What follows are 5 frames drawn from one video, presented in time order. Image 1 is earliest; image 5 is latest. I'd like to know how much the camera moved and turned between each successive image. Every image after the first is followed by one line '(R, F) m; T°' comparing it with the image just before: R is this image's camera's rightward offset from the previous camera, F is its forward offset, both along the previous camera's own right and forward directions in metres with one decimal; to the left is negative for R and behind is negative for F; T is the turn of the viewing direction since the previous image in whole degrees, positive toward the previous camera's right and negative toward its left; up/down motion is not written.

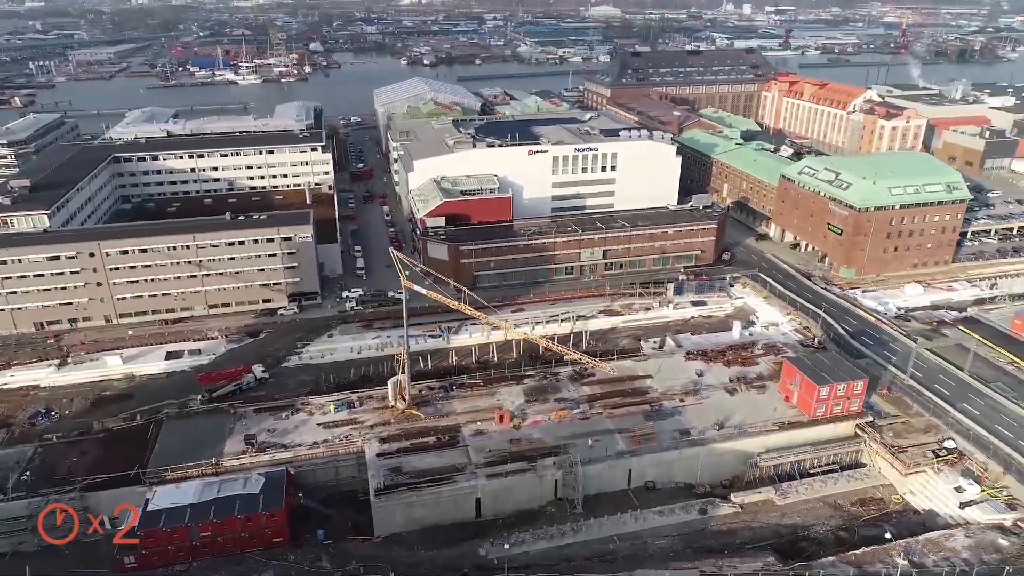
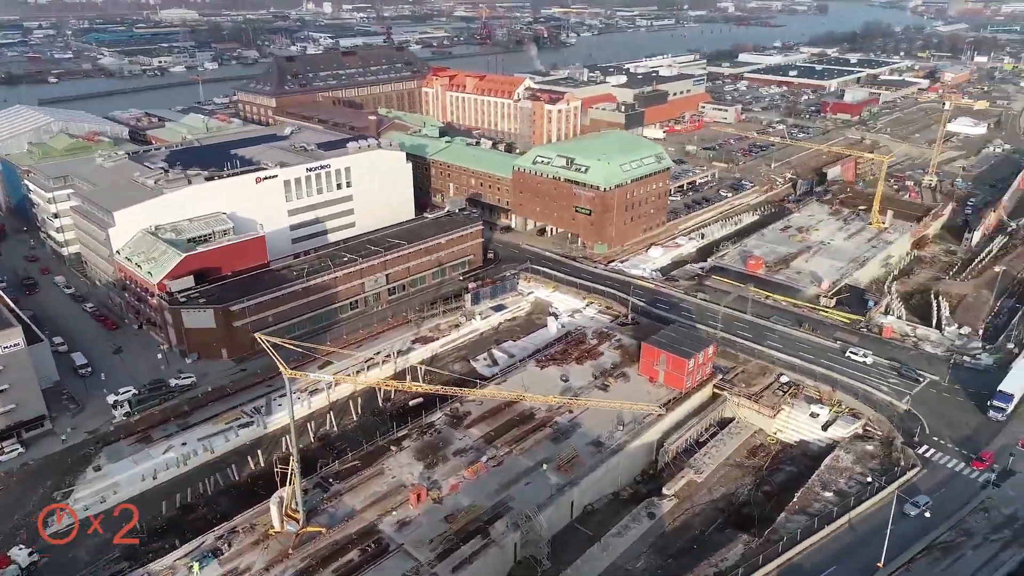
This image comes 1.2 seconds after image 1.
(-7.8, +5.6) m; +29°
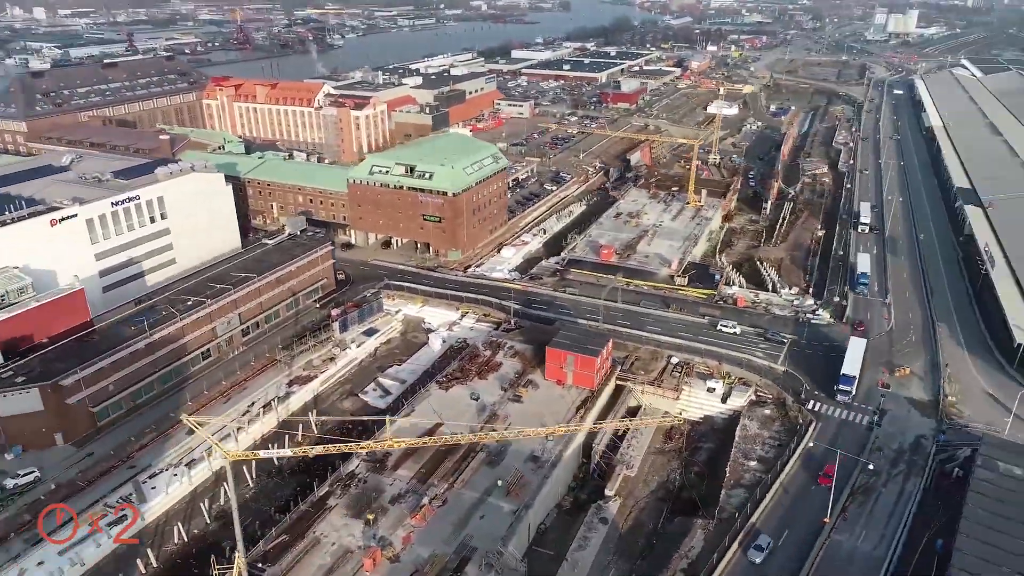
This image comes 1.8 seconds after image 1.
(-4.4, +2.2) m; +17°
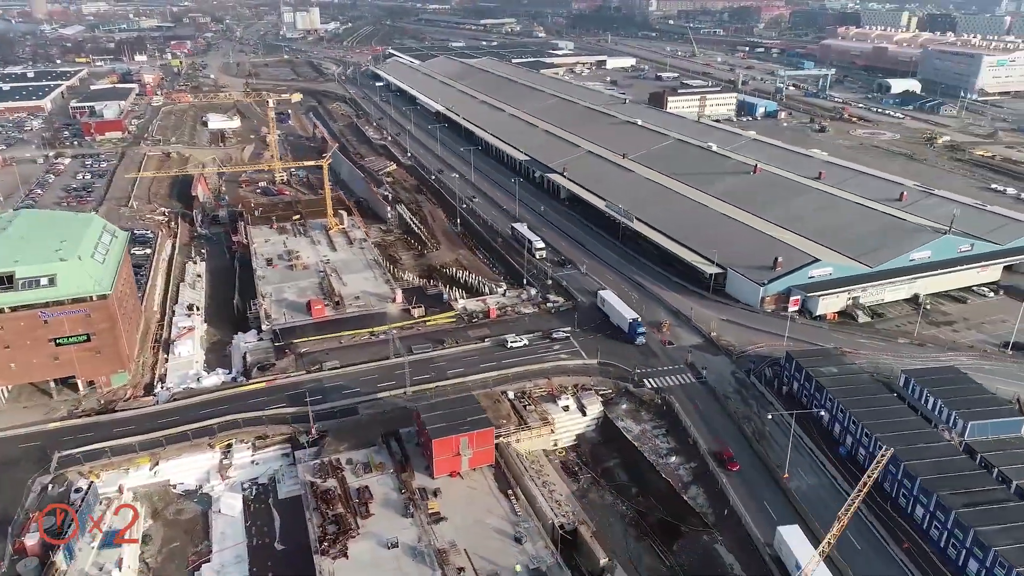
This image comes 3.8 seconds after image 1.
(-11.0, +9.7) m; +41°
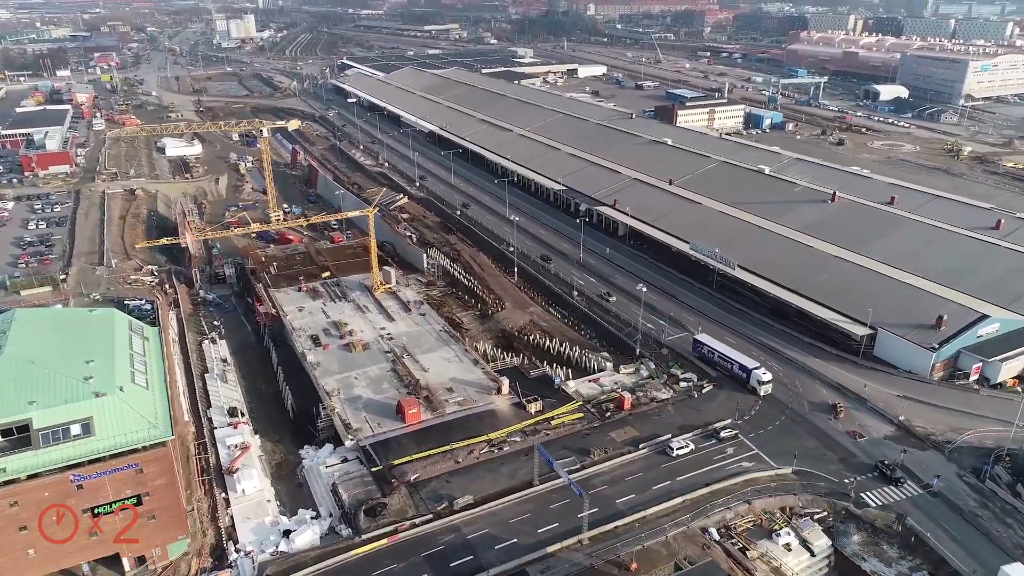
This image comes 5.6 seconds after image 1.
(-8.5, +7.7) m; +6°
